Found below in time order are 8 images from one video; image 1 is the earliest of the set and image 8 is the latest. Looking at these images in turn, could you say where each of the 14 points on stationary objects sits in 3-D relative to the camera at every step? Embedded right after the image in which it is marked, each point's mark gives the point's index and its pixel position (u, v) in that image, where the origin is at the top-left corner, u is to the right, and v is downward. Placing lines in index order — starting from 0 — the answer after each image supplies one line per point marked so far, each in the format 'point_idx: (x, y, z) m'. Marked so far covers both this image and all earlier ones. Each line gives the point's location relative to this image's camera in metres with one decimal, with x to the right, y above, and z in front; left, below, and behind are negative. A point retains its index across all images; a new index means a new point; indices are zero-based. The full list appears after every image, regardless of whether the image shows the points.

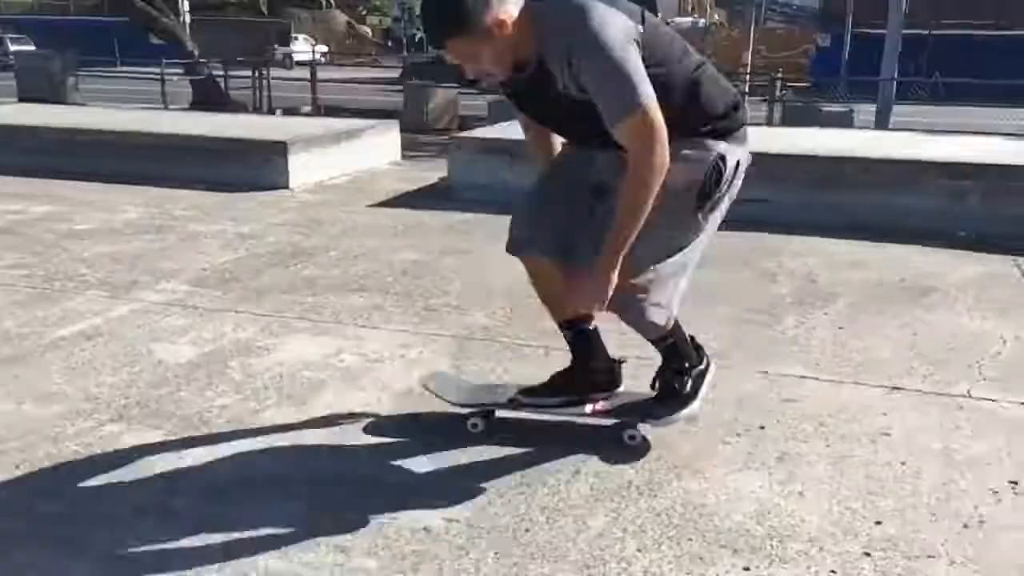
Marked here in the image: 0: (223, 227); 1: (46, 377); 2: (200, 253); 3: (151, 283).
0: (-1.7, +0.3, +5.6) m
1: (-1.6, -0.3, +3.3) m
2: (-1.6, +0.2, +5.1) m
3: (-1.7, 0.0, +4.5) m
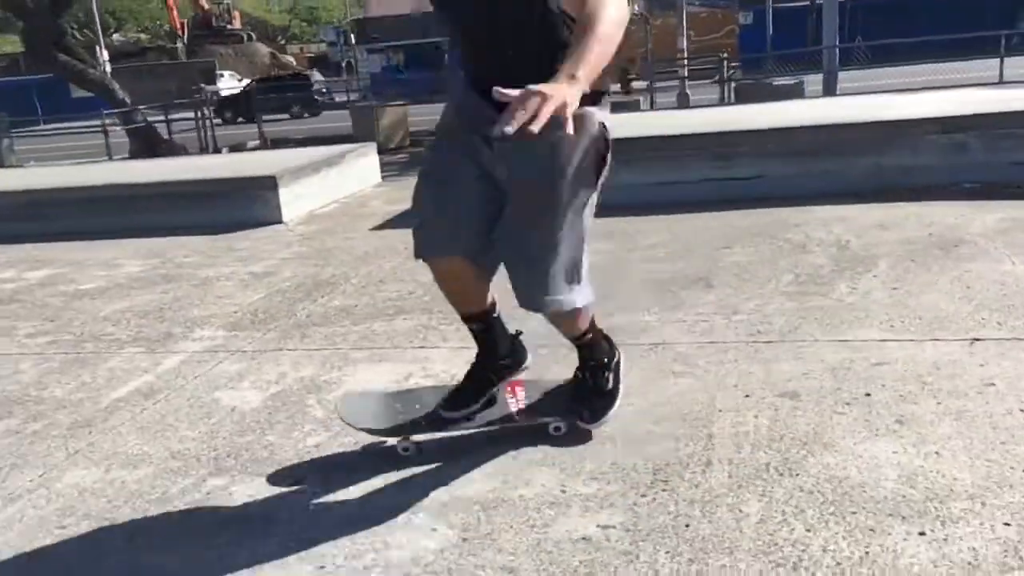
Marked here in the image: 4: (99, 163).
0: (-1.6, +0.1, +5.5) m
1: (-1.3, -0.5, +3.2) m
2: (-1.5, -0.1, +4.9) m
3: (-1.5, -0.2, +4.3) m
4: (-4.1, +1.2, +9.6) m
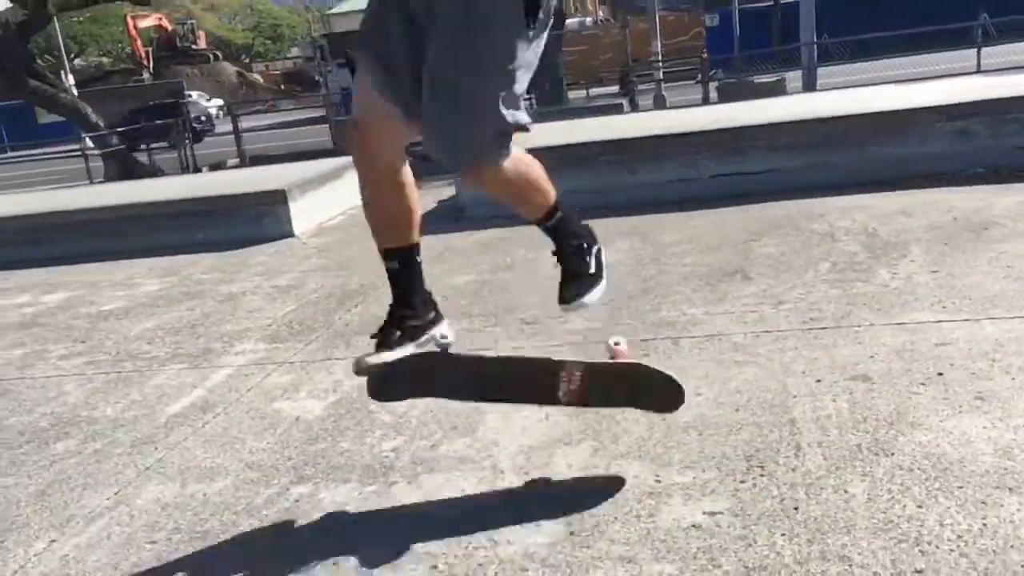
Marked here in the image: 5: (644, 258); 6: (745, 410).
0: (-1.4, 0.0, +5.5) m
1: (-1.1, -0.5, +3.2) m
2: (-1.3, -0.1, +4.9) m
3: (-1.3, -0.3, +4.3) m
4: (-4.1, +1.0, +9.4) m
5: (+0.7, +0.2, +4.8) m
6: (+0.7, -0.4, +2.9) m
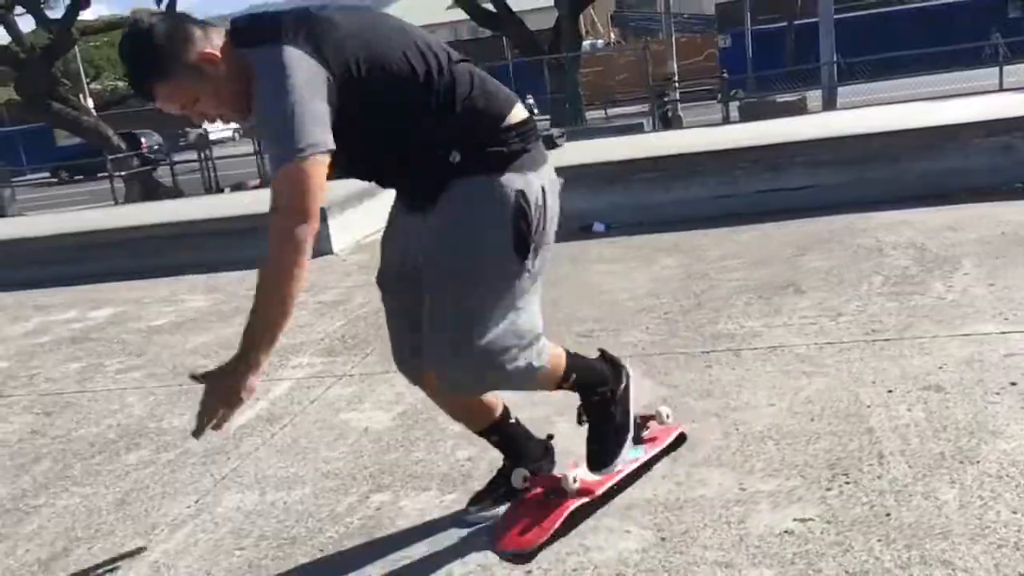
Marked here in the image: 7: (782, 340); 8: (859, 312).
0: (-1.2, -0.1, +5.5) m
1: (-0.8, -0.6, +3.2) m
2: (-1.1, -0.2, +4.9) m
3: (-1.0, -0.3, +4.3) m
4: (-3.9, +0.8, +9.5) m
5: (+0.9, +0.1, +4.8) m
6: (+0.9, -0.4, +2.9) m
7: (+1.0, -0.2, +3.7) m
8: (+1.4, -0.1, +3.9) m
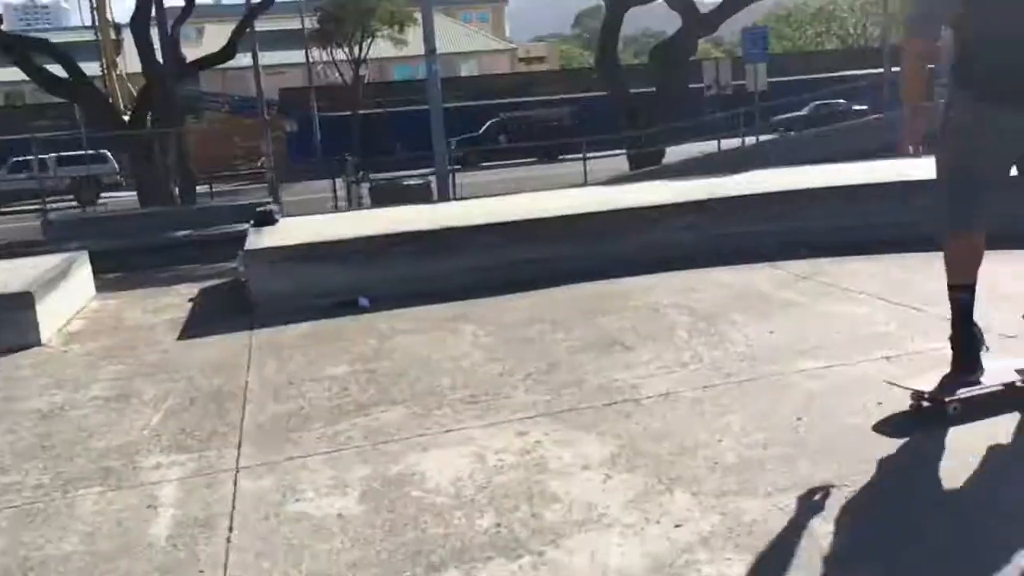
0: (-2.2, -0.5, +4.7) m
1: (-0.7, -0.8, +2.8) m
2: (-1.8, -0.6, +4.3) m
3: (-1.5, -0.7, +3.7) m
4: (-6.5, -0.1, +7.1) m
5: (0.0, -0.3, +5.1) m
6: (+0.9, -0.6, +3.4) m
7: (+0.6, -0.4, +4.2) m
8: (+0.9, -0.3, +4.5) m
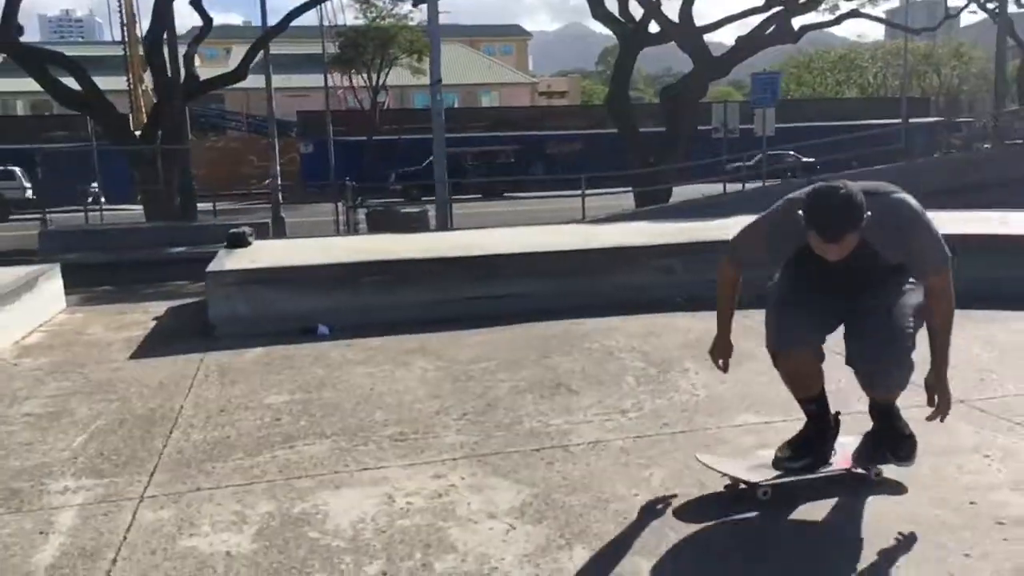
0: (-2.5, -0.6, +4.7) m
1: (-1.1, -0.9, +2.7) m
2: (-2.1, -0.7, +4.2) m
3: (-1.8, -0.8, +3.7) m
4: (-6.7, 0.0, +7.1) m
5: (-0.3, -0.4, +5.0) m
6: (+0.6, -0.7, +3.3) m
7: (+0.3, -0.6, +4.0) m
8: (+0.6, -0.5, +4.4) m
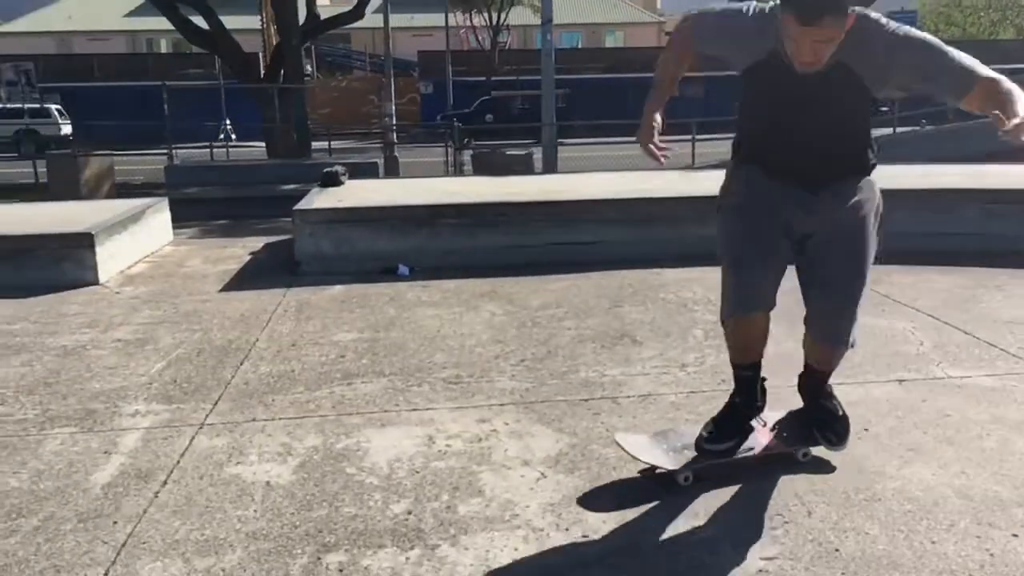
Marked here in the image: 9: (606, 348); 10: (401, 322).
0: (-2.2, -0.2, +5.0) m
1: (-1.0, -0.7, +2.9) m
2: (-1.8, -0.4, +4.4) m
3: (-1.6, -0.5, +3.9) m
4: (-6.0, +0.6, +7.9) m
5: (+0.1, -0.2, +5.0) m
6: (+0.7, -0.6, +3.2) m
7: (+0.6, -0.4, +4.0) m
8: (+0.8, -0.3, +4.3) m
9: (+0.4, -0.3, +4.5) m
10: (-0.6, -0.2, +5.1) m
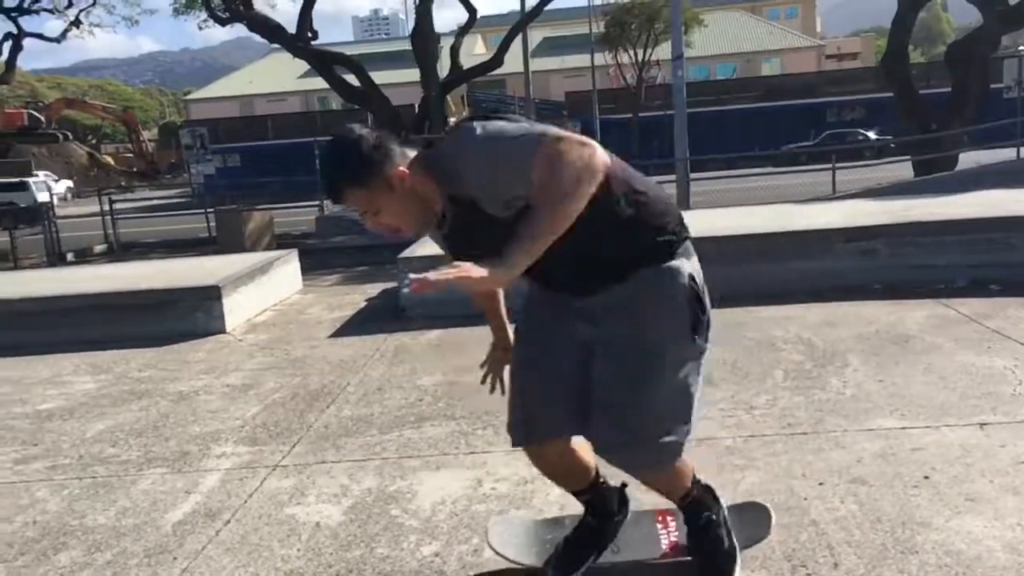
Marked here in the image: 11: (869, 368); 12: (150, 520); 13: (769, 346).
0: (-1.7, -0.5, +5.4) m
1: (-0.9, -0.9, +3.1) m
2: (-1.5, -0.6, +4.8) m
3: (-1.4, -0.7, +4.2) m
4: (-5.0, +0.1, +8.9) m
5: (+0.5, -0.4, +5.0) m
6: (+0.8, -0.7, +3.2) m
7: (+0.8, -0.6, +3.9) m
8: (+1.1, -0.5, +4.2) m
9: (+0.8, -0.5, +4.5) m
10: (-0.1, -0.4, +5.2) m
11: (+1.7, -0.4, +4.6) m
12: (-1.3, -0.8, +3.5) m
13: (+1.4, -0.3, +5.2) m
